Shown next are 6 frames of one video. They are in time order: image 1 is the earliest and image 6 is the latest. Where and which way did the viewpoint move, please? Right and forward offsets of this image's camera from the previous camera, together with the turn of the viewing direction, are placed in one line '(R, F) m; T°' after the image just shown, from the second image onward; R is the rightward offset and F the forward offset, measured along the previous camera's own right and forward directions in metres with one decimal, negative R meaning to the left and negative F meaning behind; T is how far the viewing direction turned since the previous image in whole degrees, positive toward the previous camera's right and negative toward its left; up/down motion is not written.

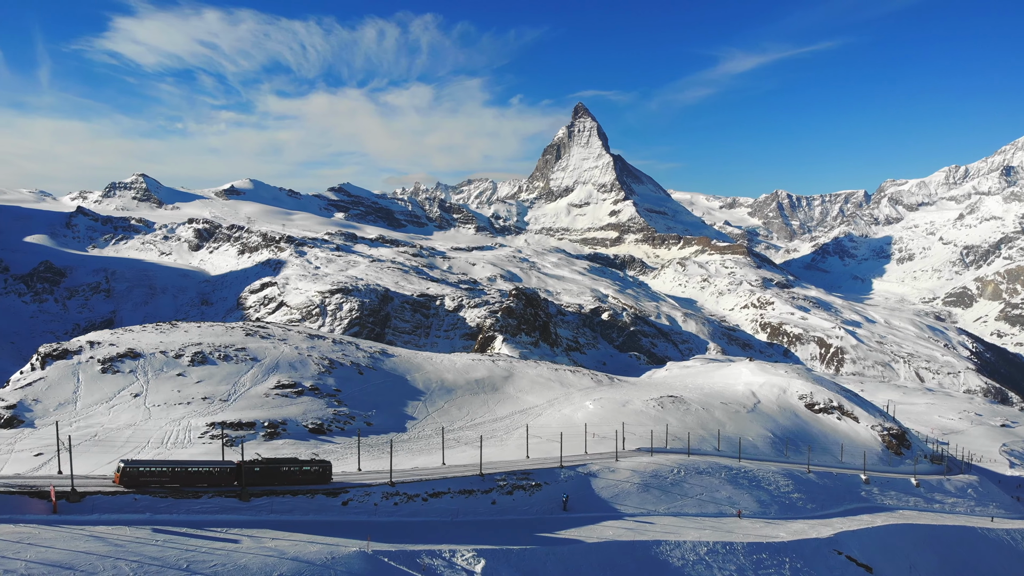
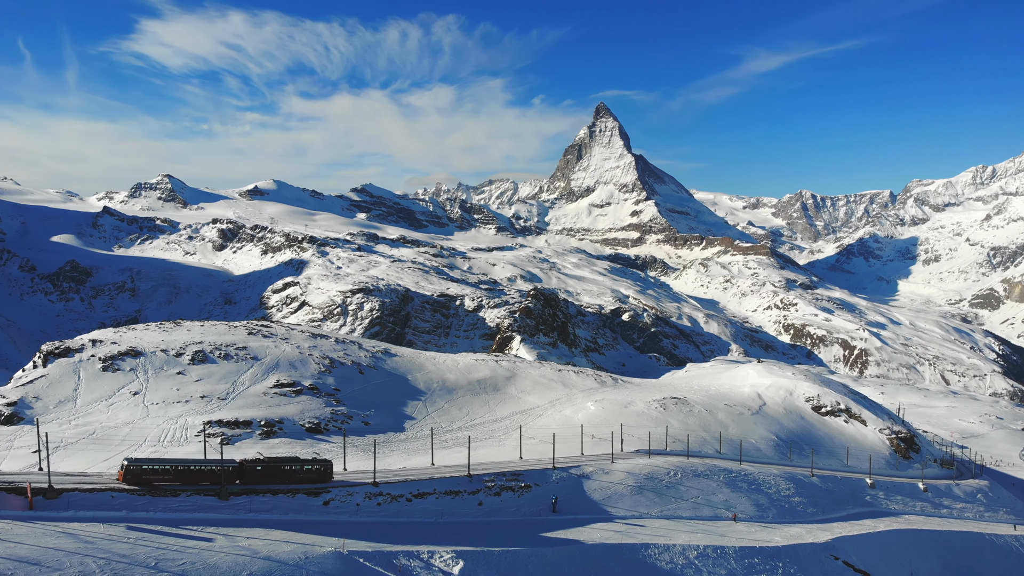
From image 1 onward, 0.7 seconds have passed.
(+2.2, +0.3) m; -2°
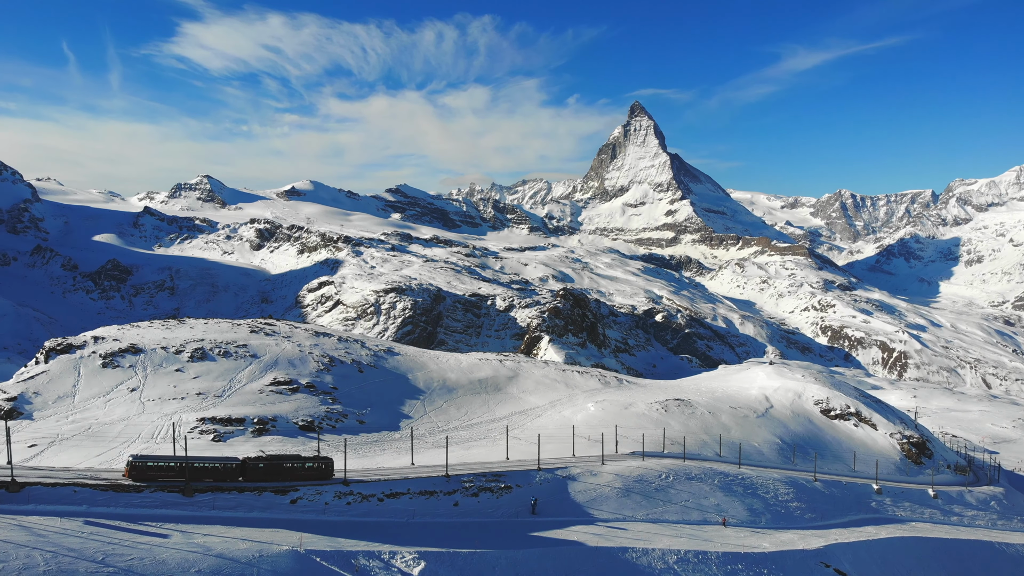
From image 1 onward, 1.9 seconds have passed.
(+3.7, +0.5) m; -2°
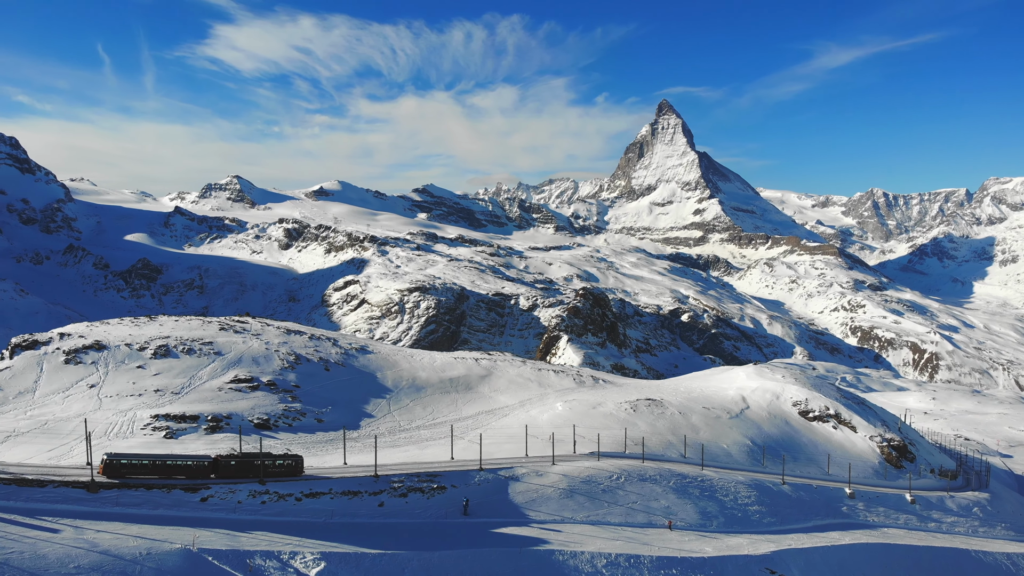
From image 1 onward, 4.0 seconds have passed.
(+6.8, +0.7) m; -2°
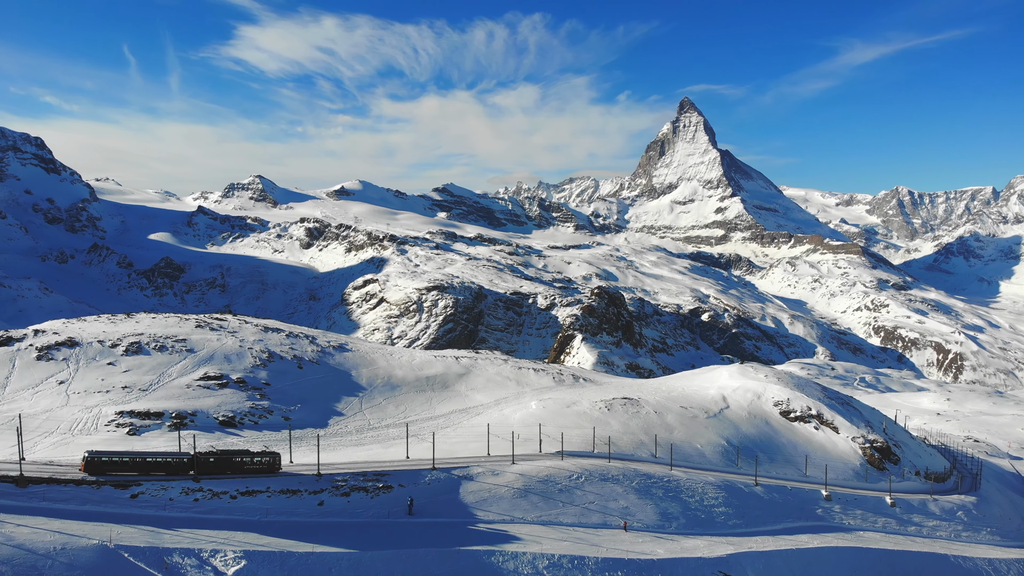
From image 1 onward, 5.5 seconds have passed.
(+5.4, +0.5) m; -1°
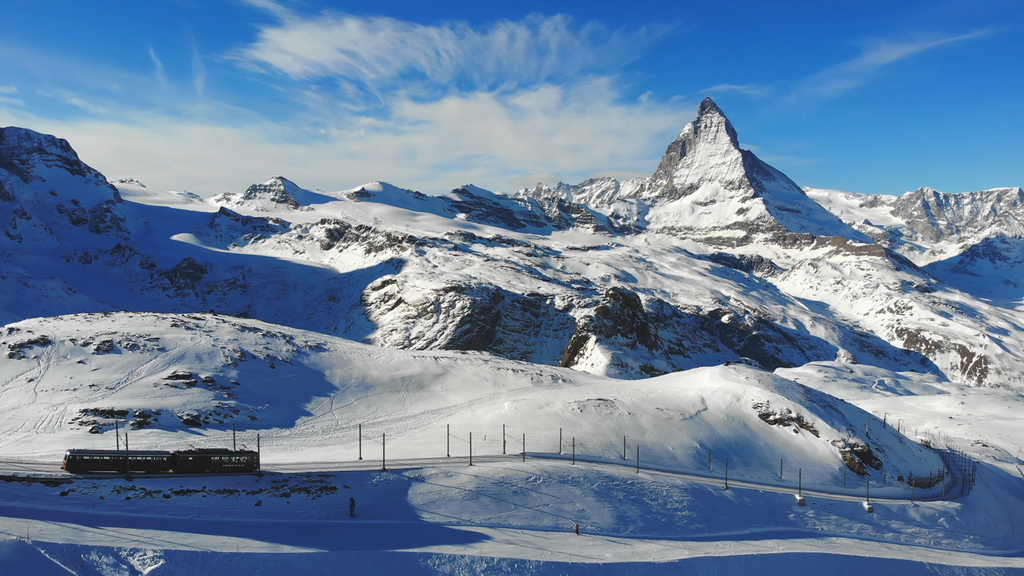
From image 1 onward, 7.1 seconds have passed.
(+5.5, +0.5) m; -1°
